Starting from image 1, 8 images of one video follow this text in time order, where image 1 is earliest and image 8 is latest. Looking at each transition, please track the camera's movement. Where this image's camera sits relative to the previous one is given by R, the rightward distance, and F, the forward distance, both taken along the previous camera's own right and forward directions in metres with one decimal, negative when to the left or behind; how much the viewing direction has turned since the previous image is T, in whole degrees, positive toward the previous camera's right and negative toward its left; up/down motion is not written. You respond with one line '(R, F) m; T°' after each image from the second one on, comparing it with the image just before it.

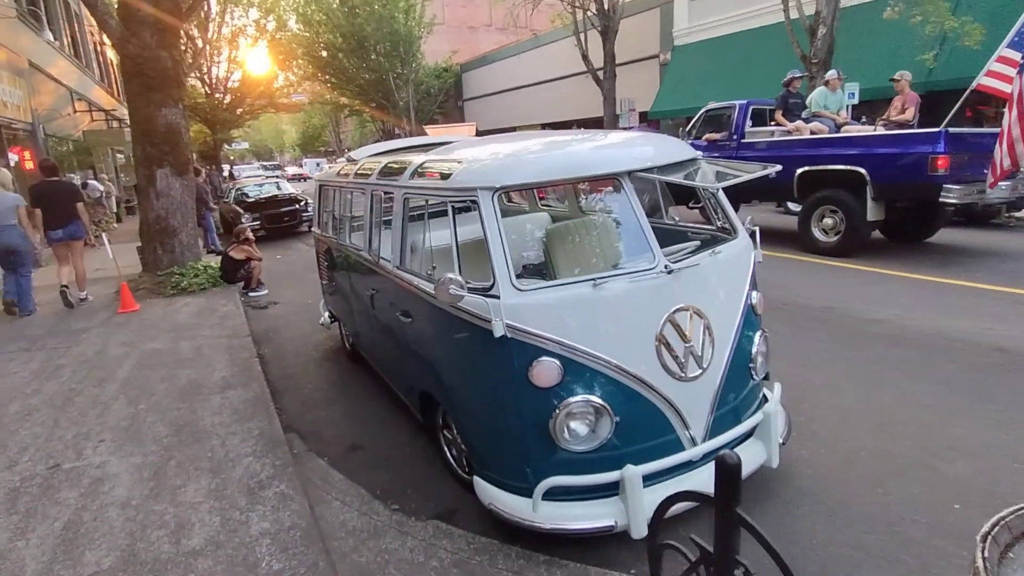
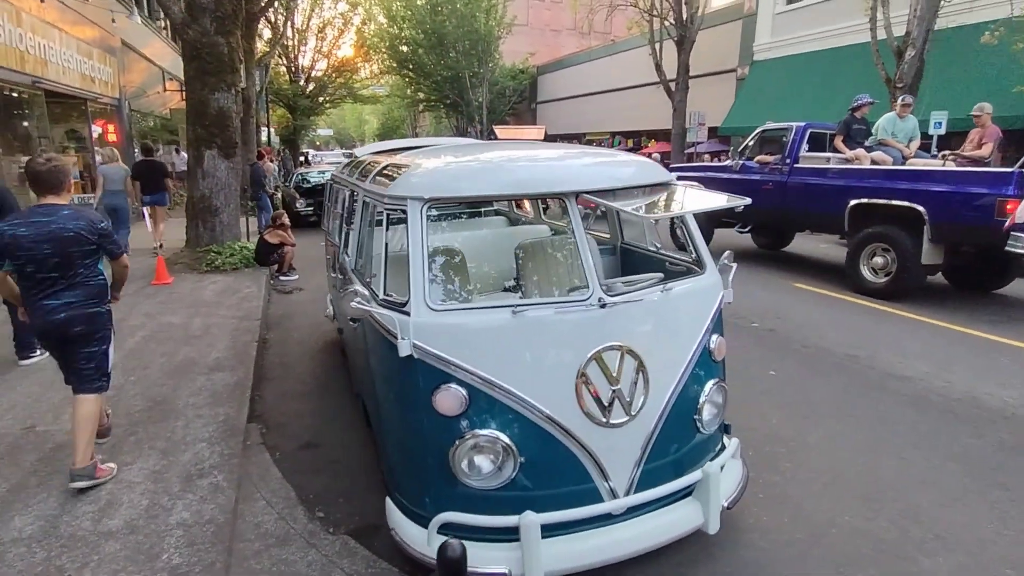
(+0.7, +0.2) m; -6°
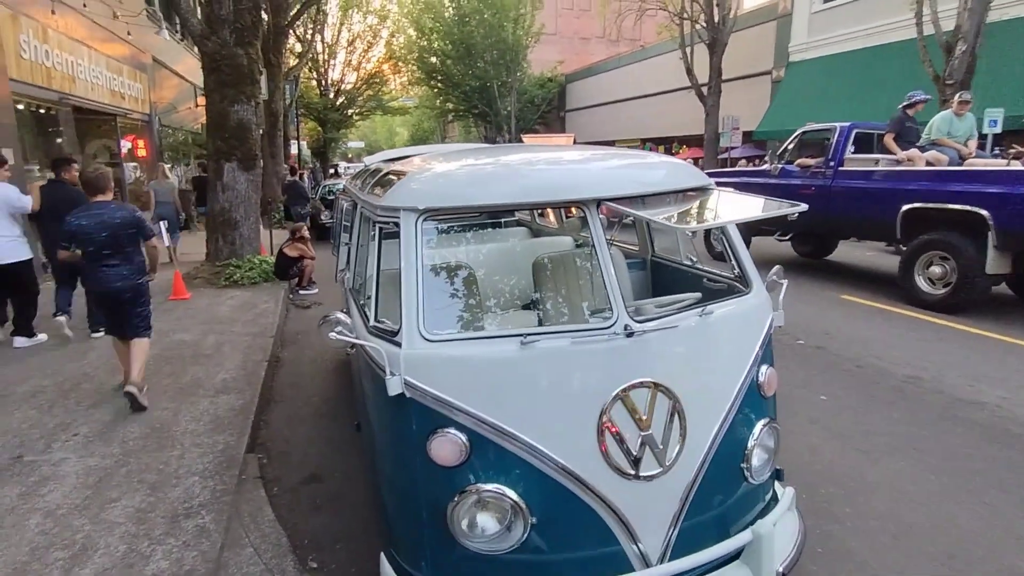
(+0.1, +0.4) m; -3°
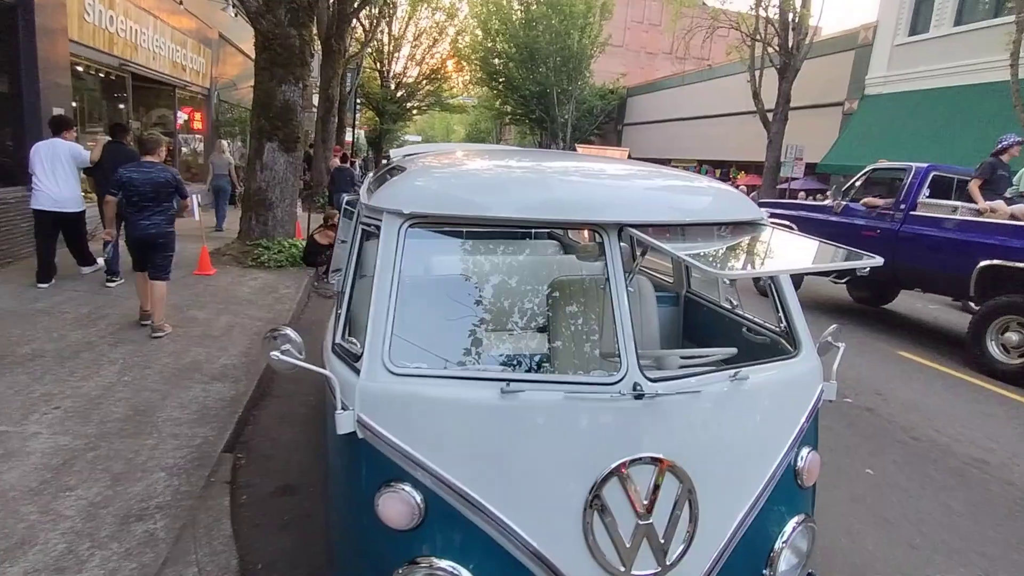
(+0.2, +0.4) m; -4°
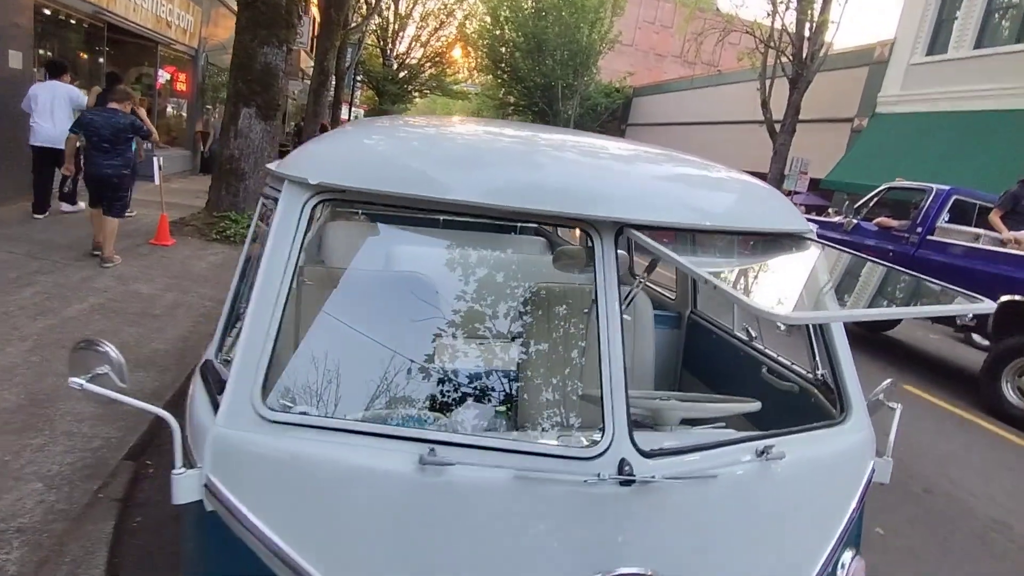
(+0.1, +0.6) m; +1°
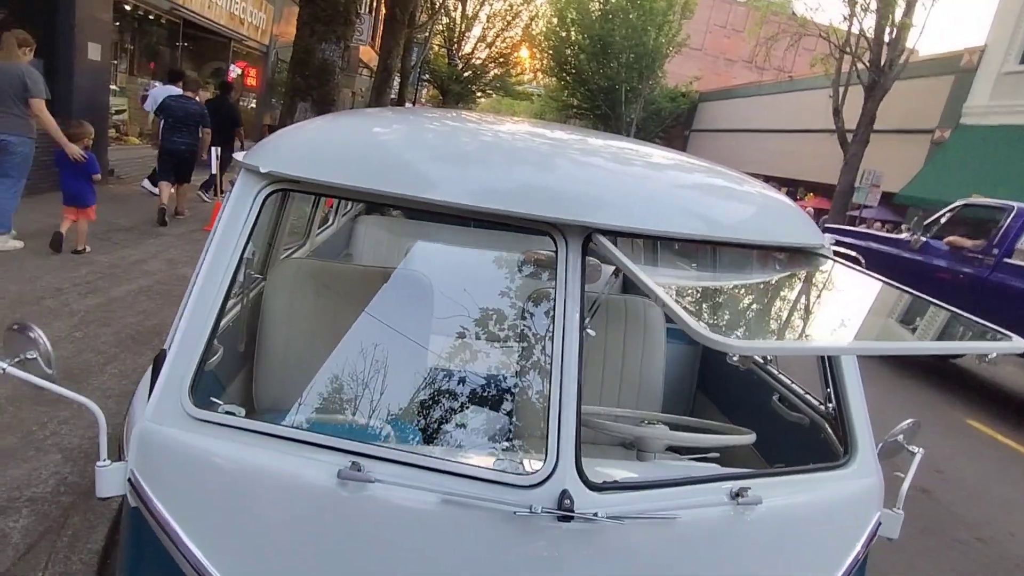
(+0.2, +0.1) m; -5°
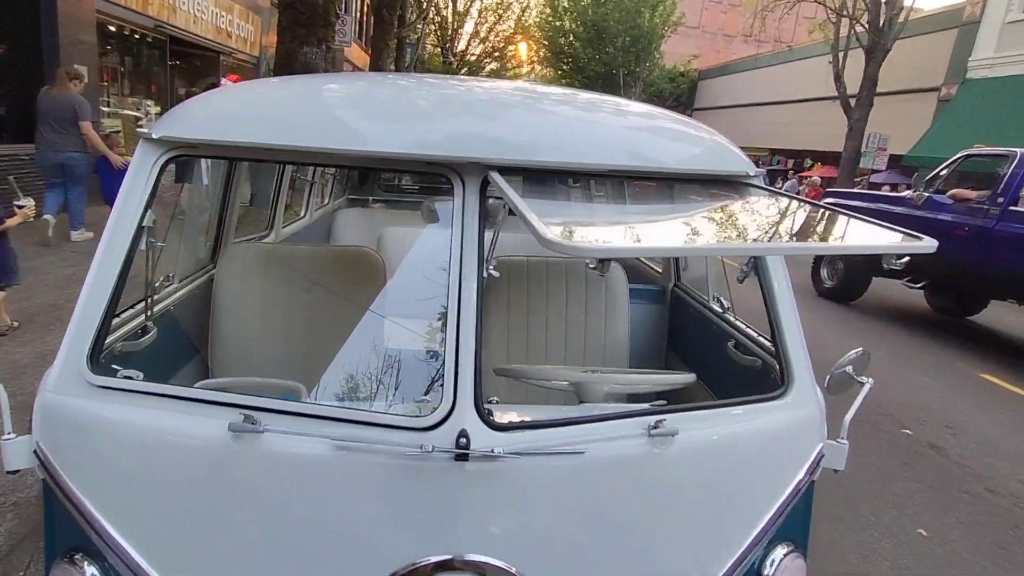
(+0.2, 0.0) m; -2°
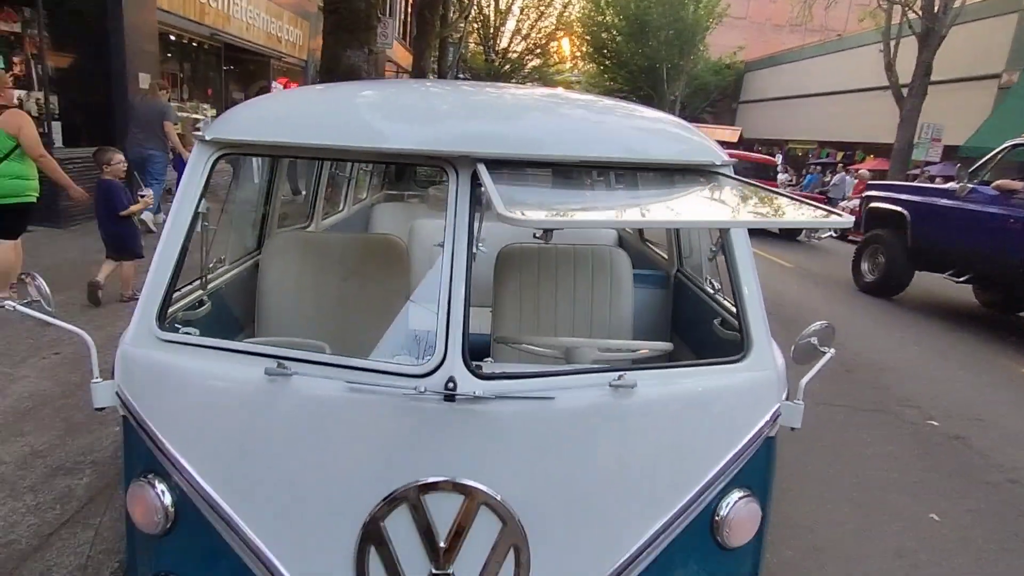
(+0.1, -0.2) m; -4°
